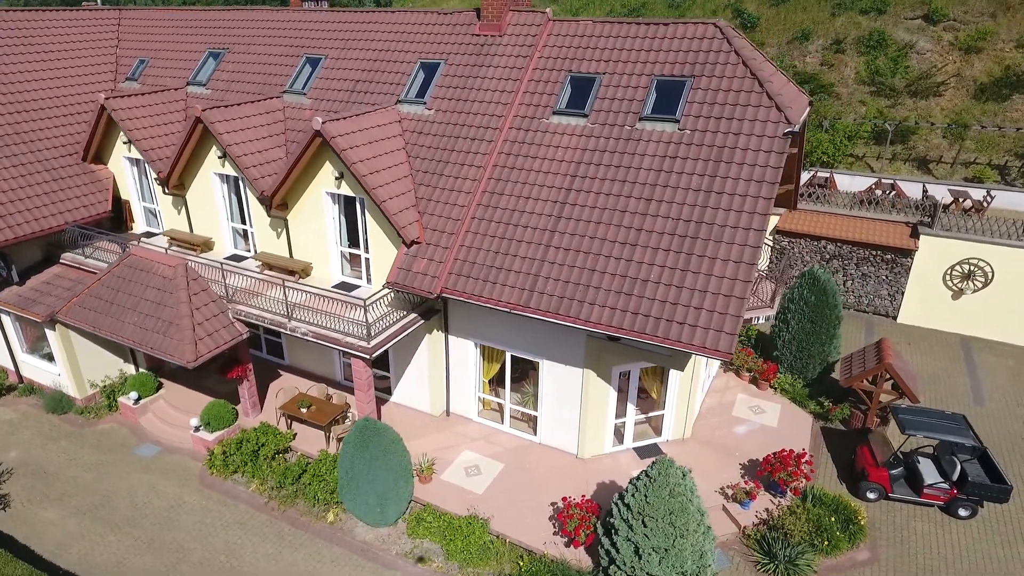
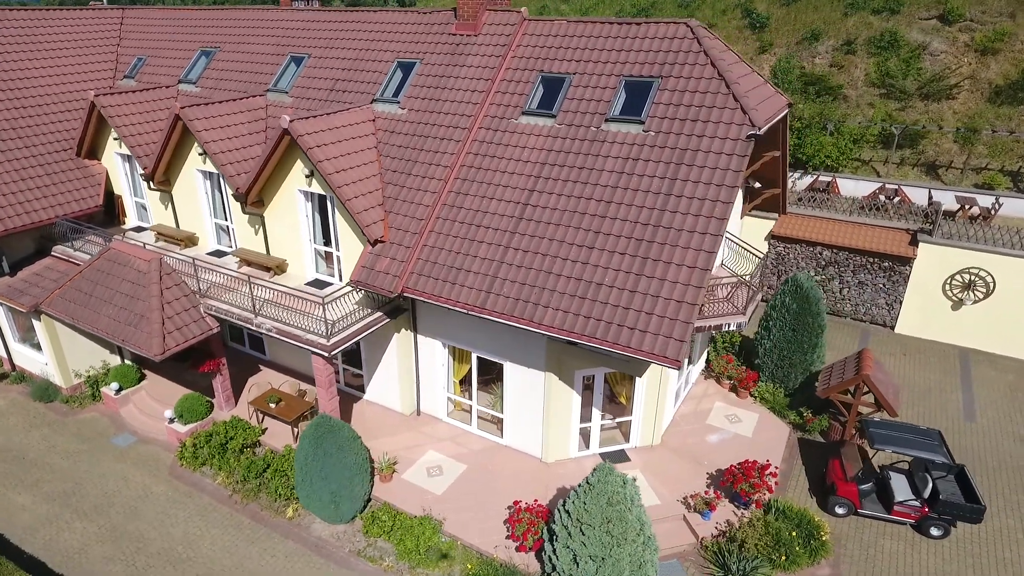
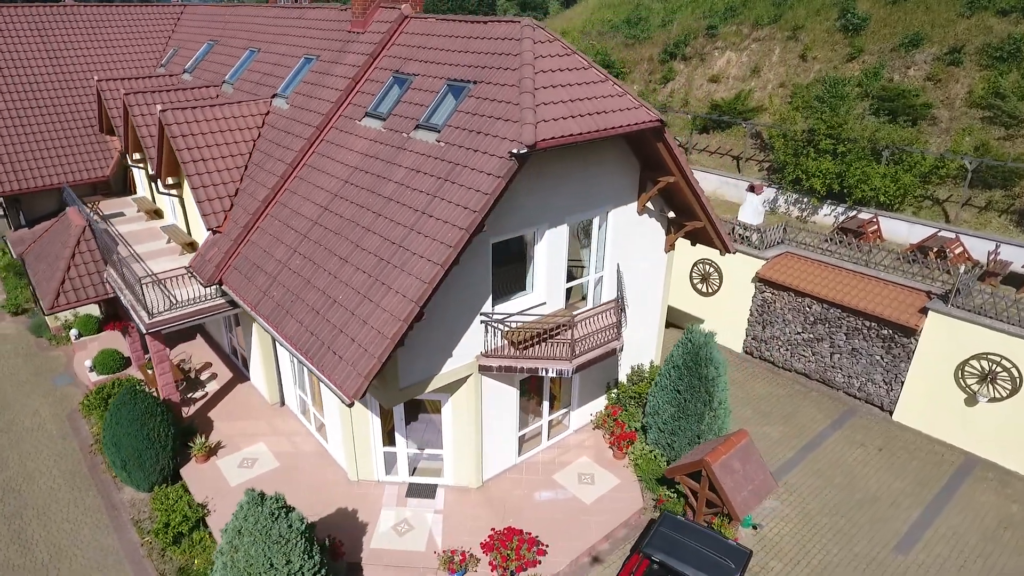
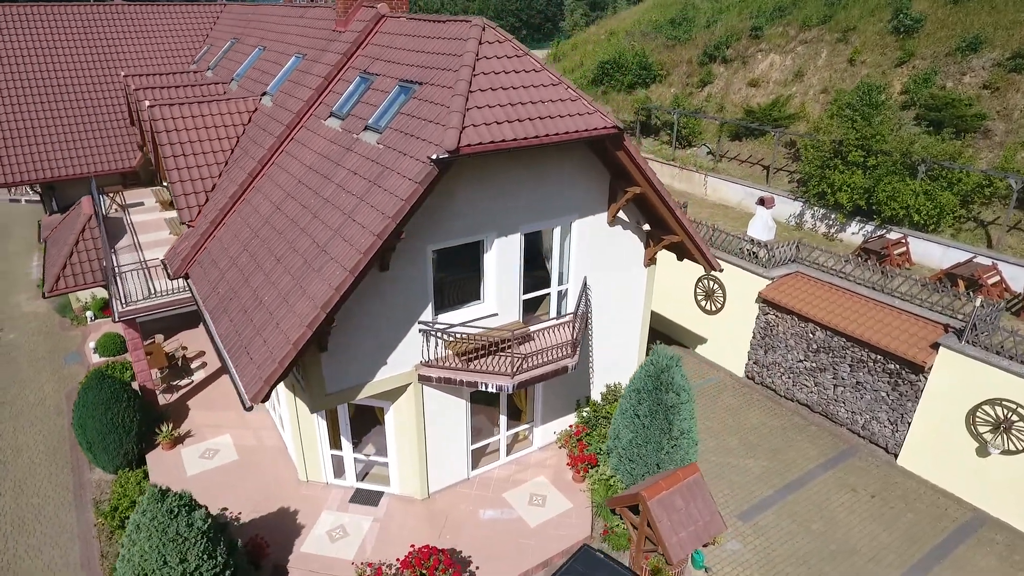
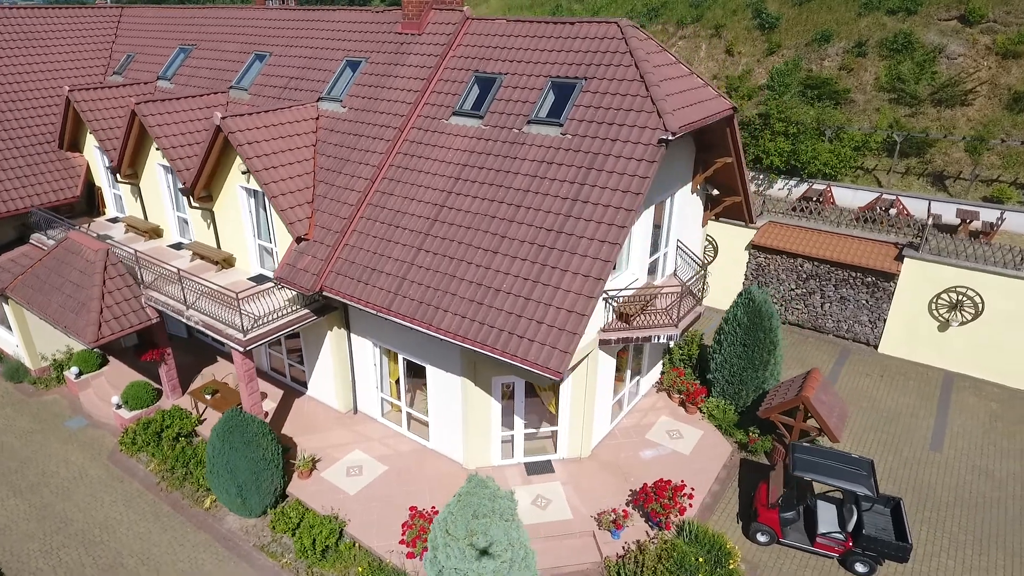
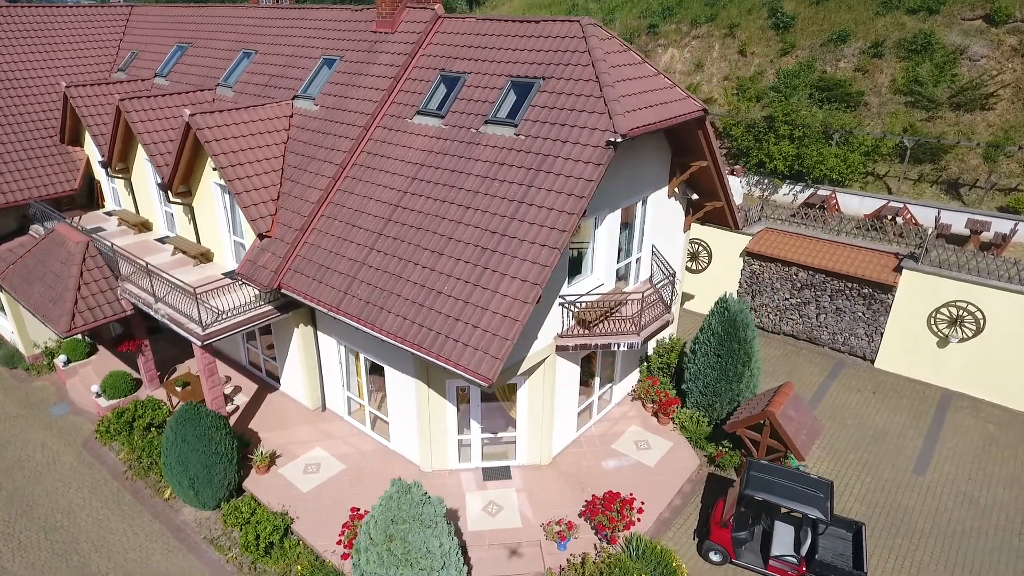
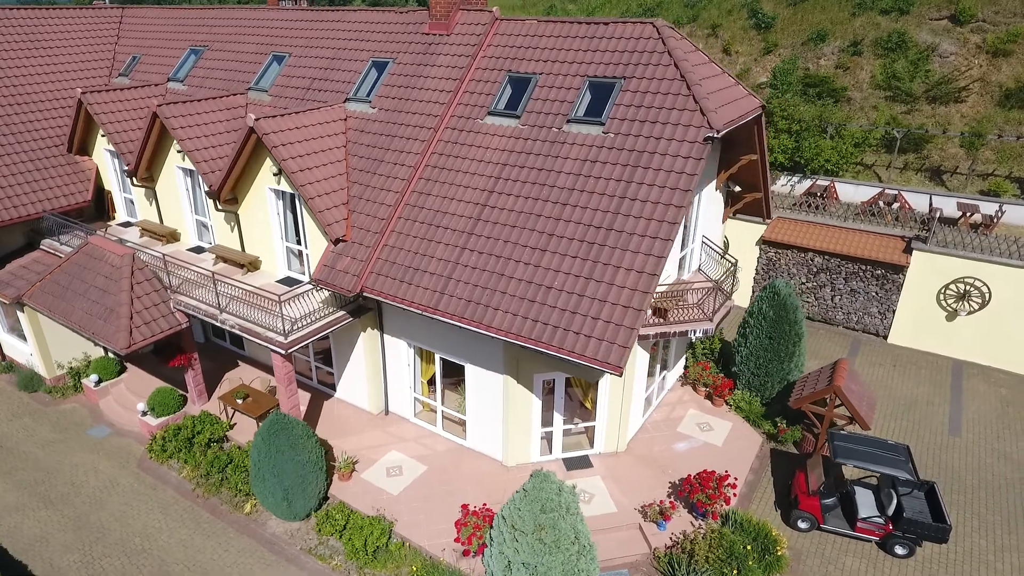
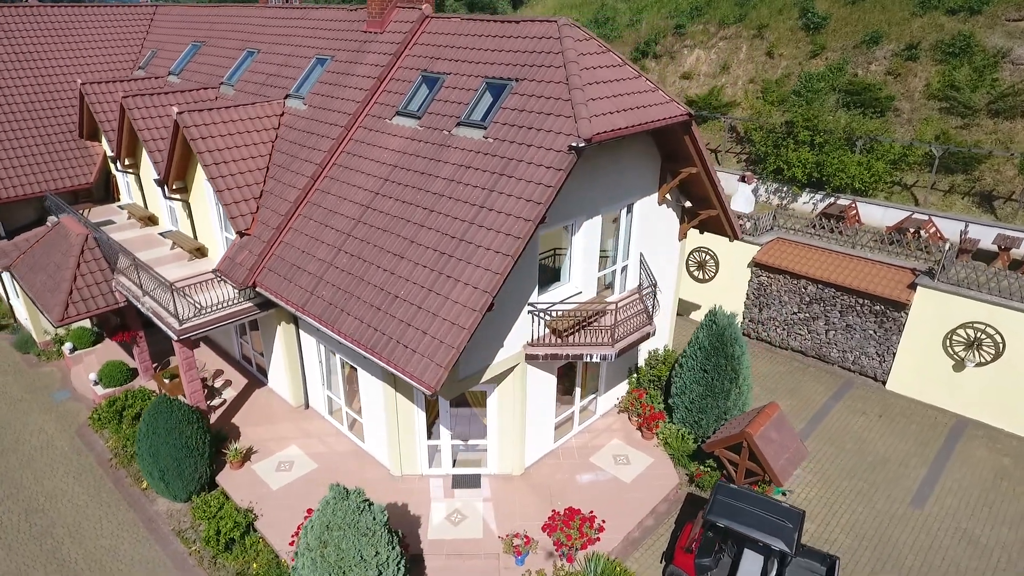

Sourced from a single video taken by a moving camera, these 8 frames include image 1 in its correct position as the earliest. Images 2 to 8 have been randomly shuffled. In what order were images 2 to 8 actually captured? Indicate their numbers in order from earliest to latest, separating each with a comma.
2, 7, 5, 6, 8, 3, 4
